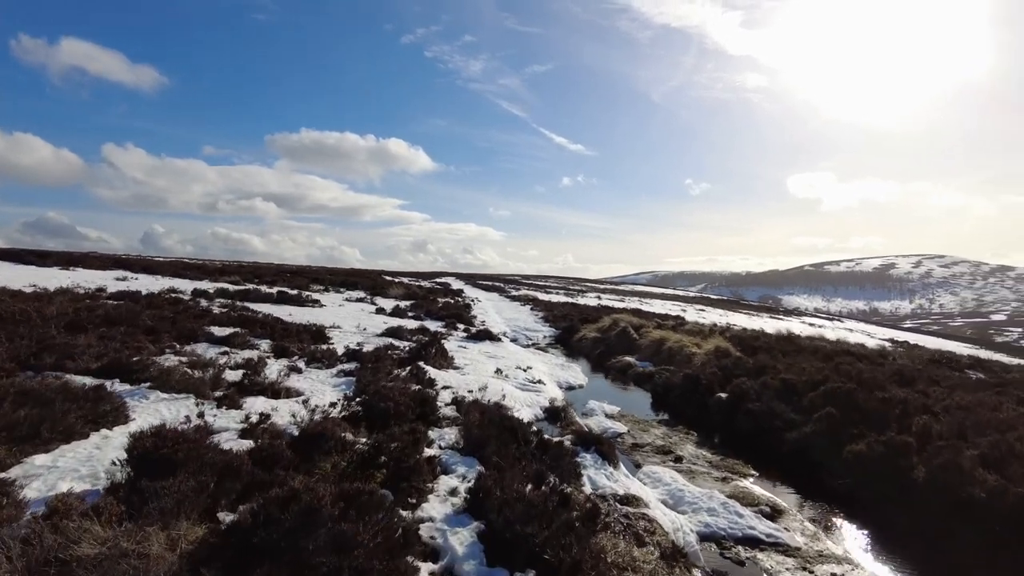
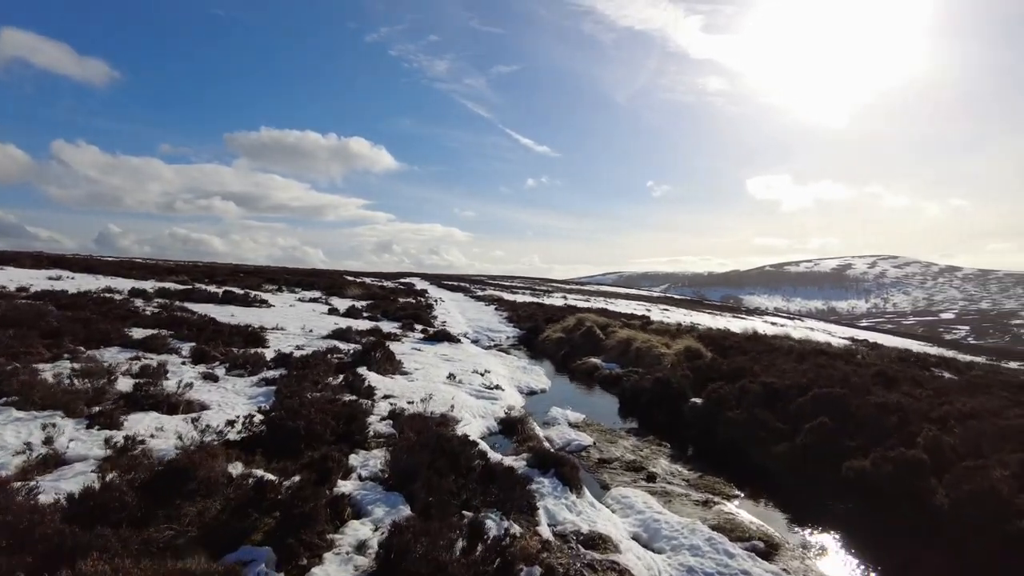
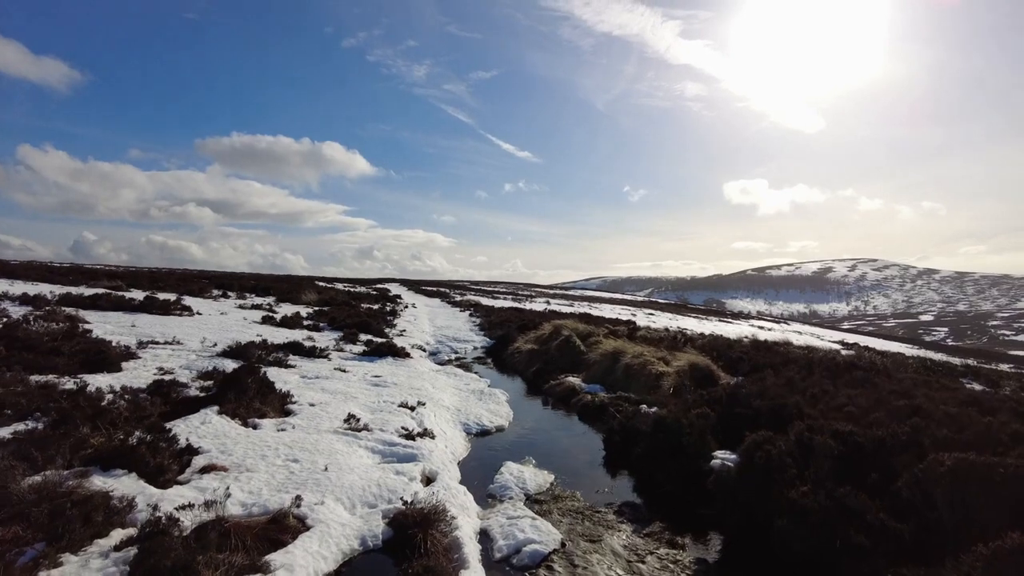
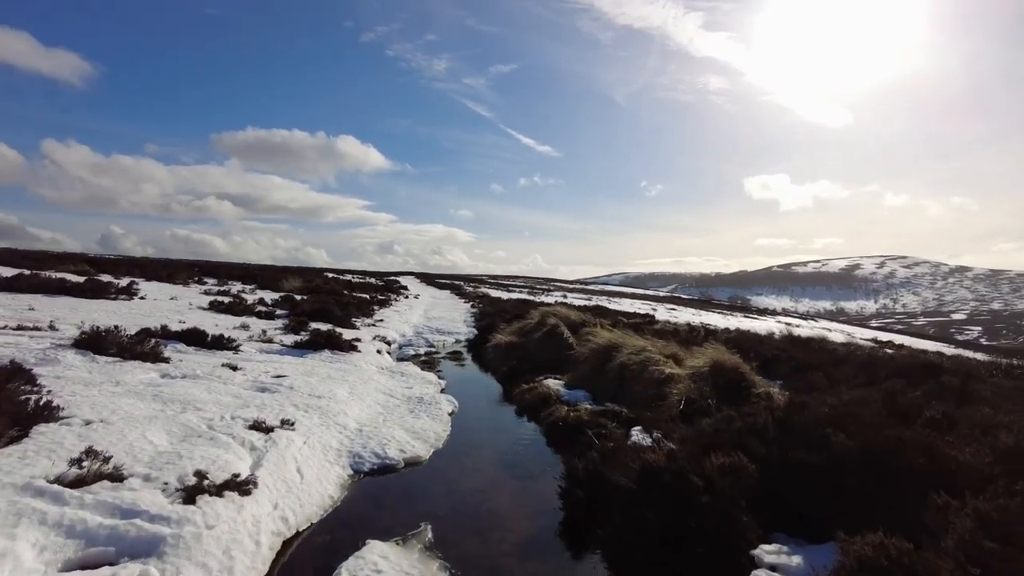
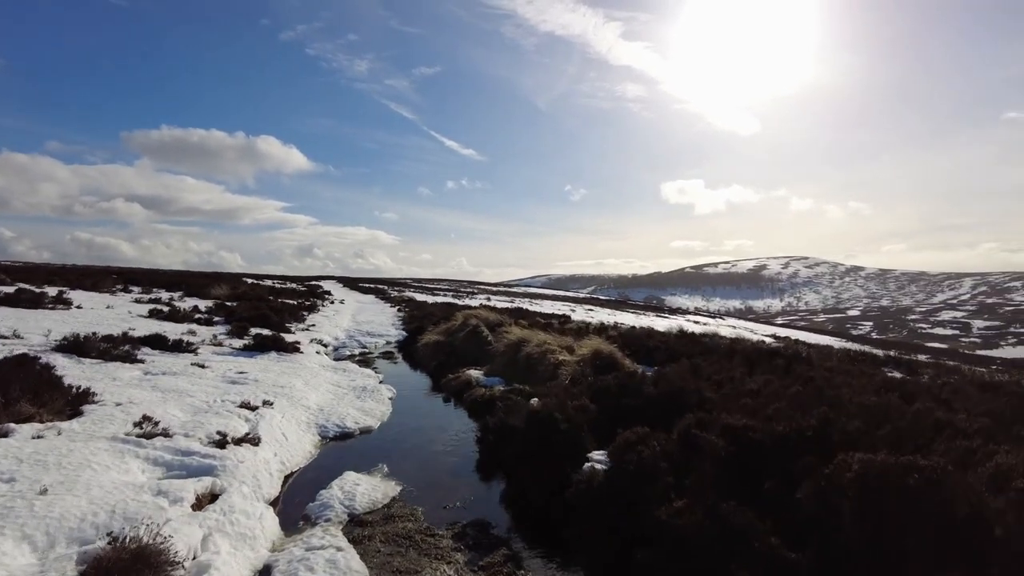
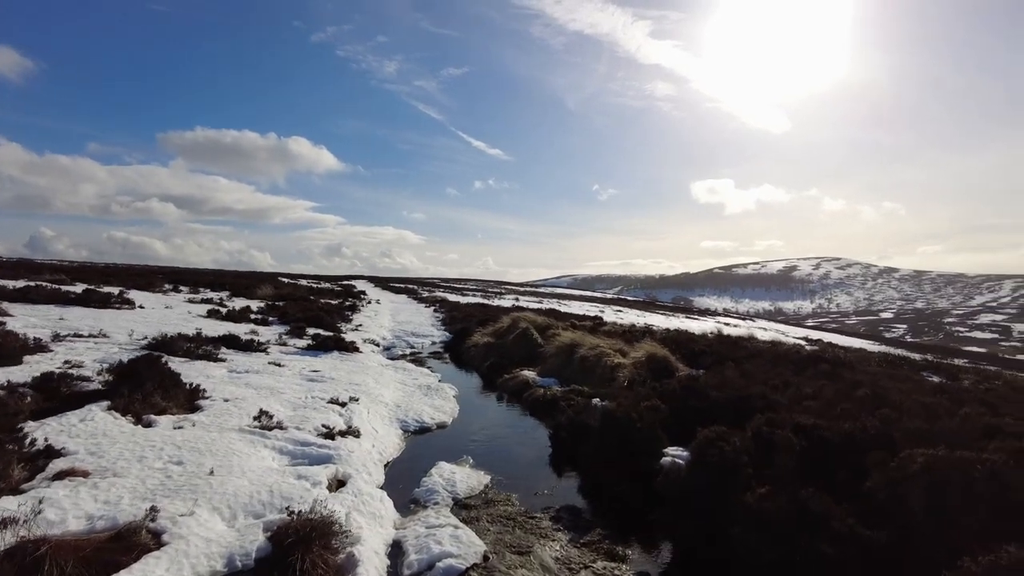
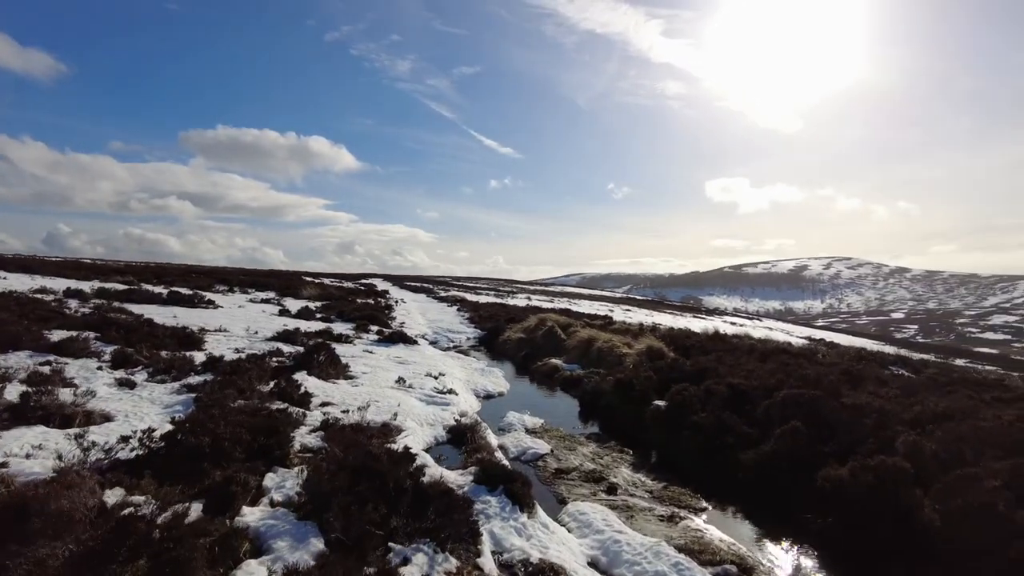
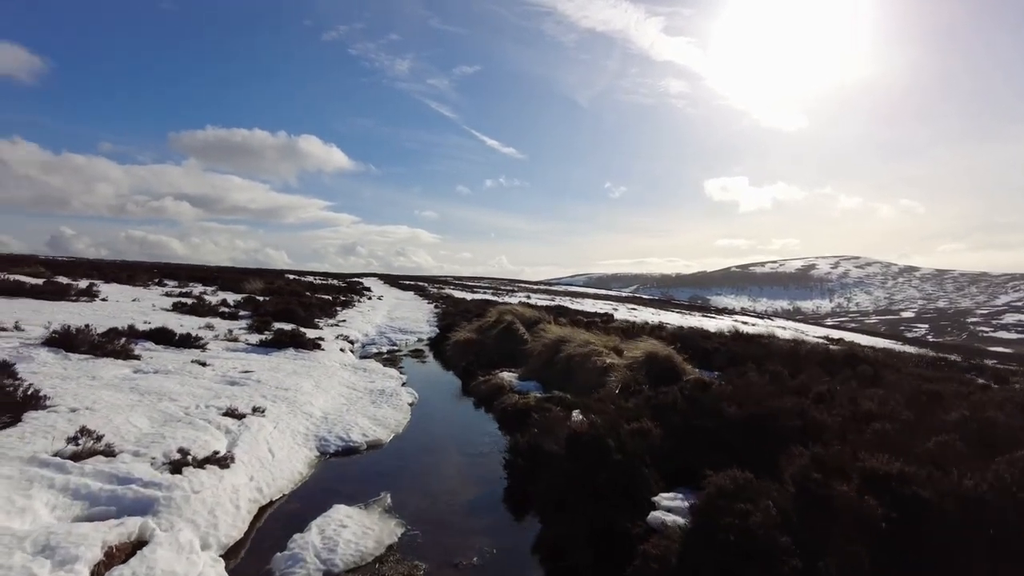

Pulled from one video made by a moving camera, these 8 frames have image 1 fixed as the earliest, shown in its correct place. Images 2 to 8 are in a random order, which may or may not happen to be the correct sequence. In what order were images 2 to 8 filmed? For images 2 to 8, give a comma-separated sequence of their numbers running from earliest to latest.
2, 7, 3, 6, 5, 8, 4
